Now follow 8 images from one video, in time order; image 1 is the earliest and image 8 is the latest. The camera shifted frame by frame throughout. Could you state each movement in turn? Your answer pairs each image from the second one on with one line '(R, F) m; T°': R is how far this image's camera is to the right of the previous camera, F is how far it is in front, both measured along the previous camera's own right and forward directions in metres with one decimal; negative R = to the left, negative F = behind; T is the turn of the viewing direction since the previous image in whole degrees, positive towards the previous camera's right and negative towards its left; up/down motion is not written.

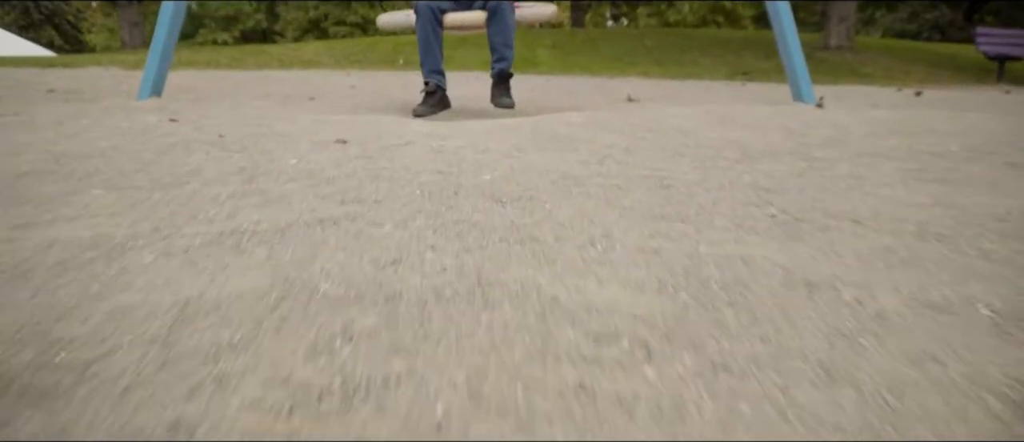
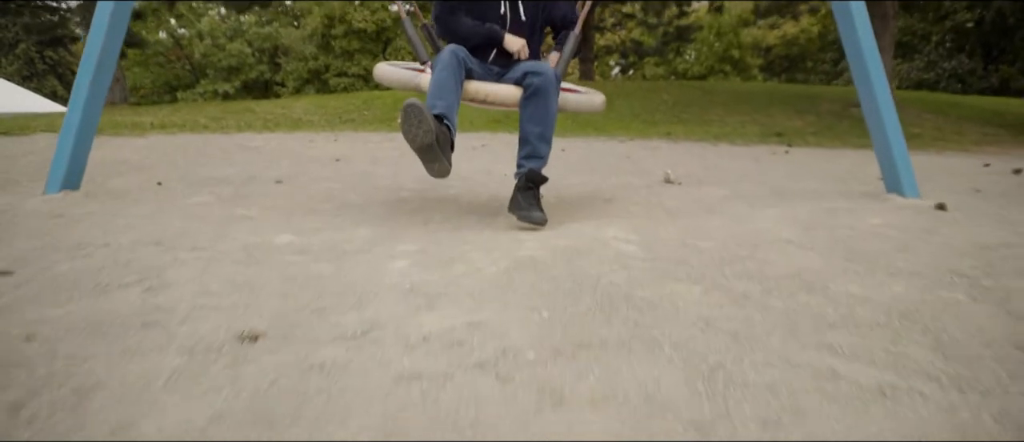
(0.0, +0.8) m; 0°
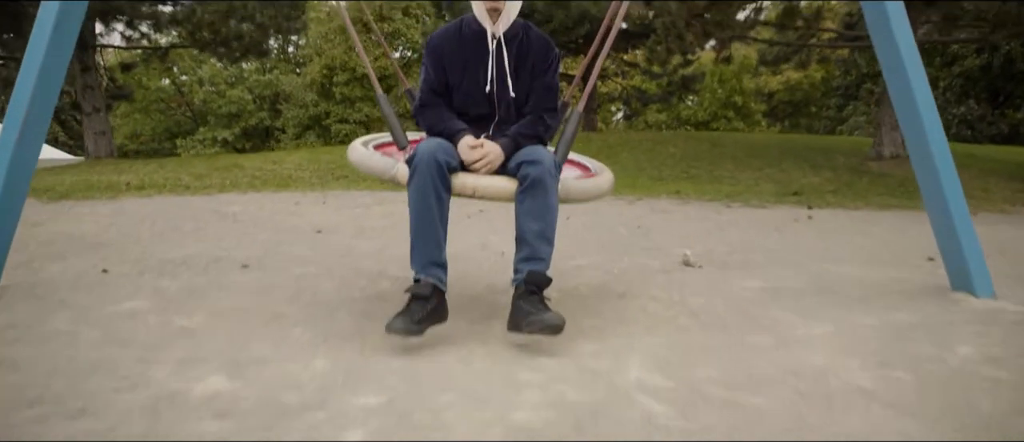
(0.0, +0.4) m; 0°
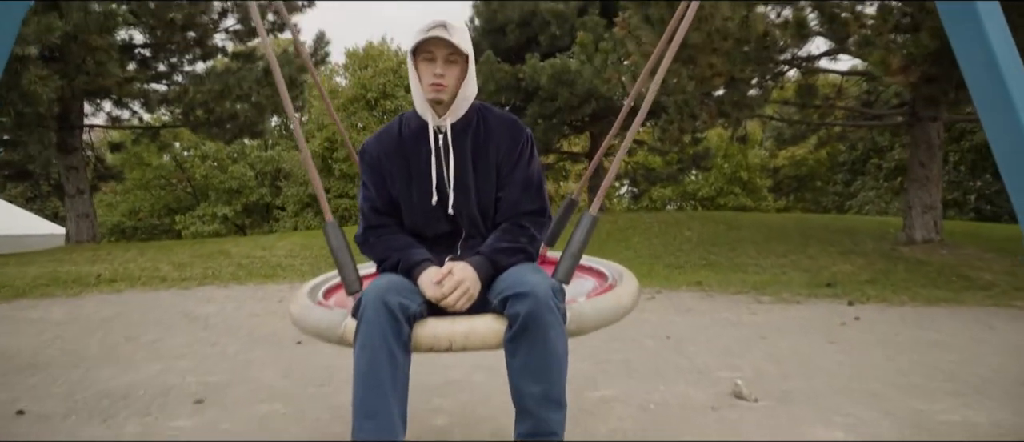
(0.0, +0.6) m; 0°
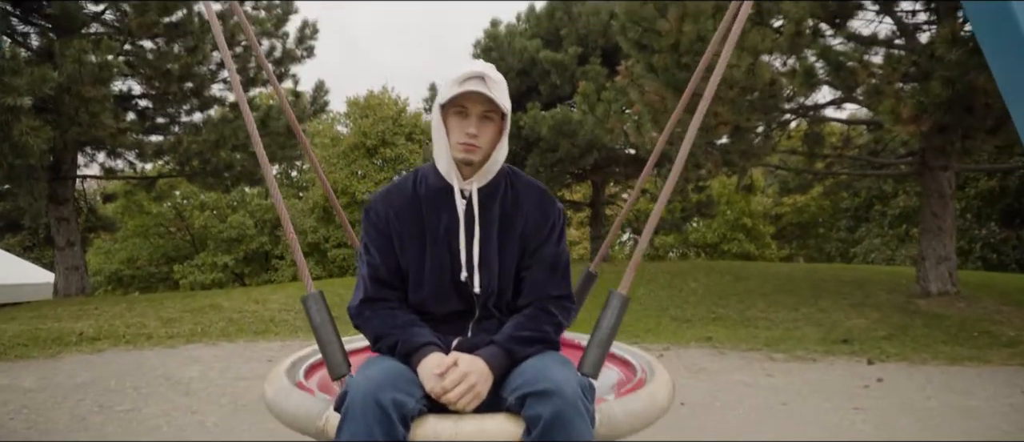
(0.0, +0.2) m; 0°
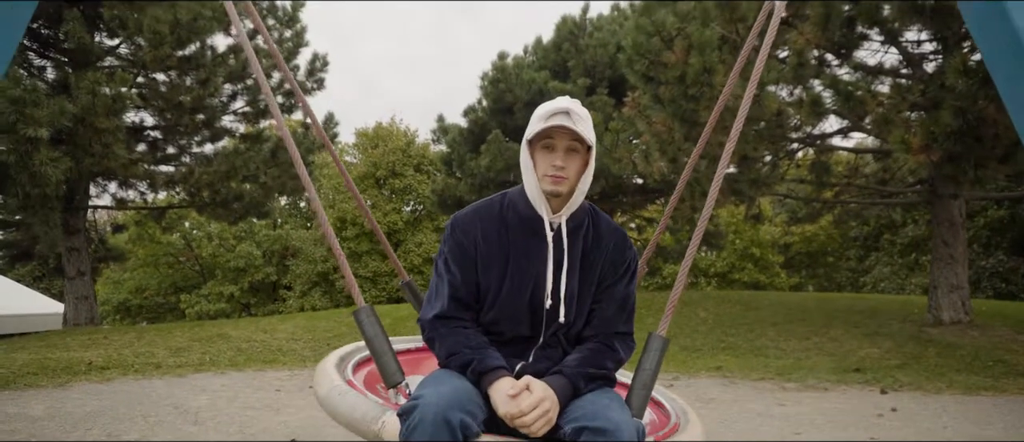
(0.0, 0.0) m; -1°
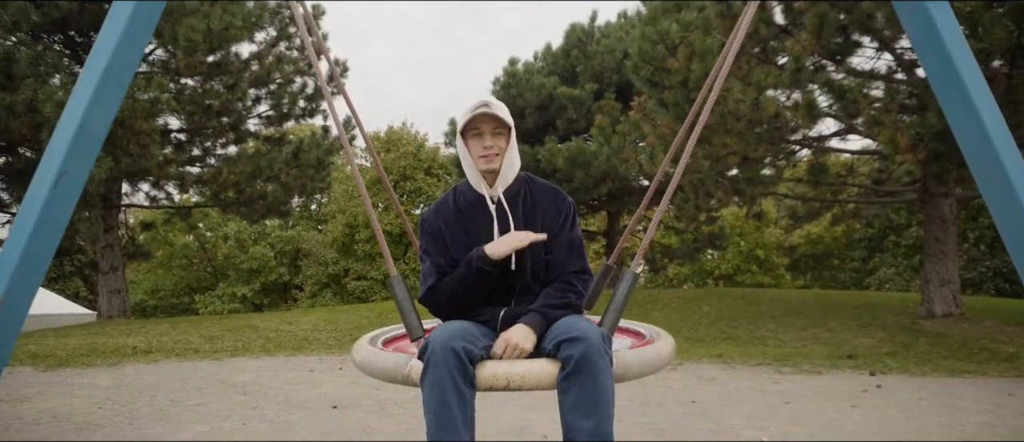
(-0.1, -0.4) m; 0°
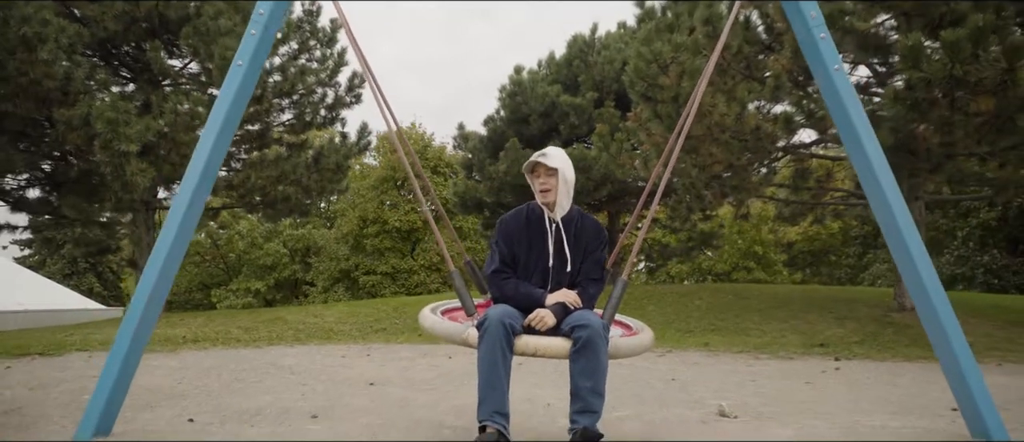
(0.0, -0.7) m; 0°
